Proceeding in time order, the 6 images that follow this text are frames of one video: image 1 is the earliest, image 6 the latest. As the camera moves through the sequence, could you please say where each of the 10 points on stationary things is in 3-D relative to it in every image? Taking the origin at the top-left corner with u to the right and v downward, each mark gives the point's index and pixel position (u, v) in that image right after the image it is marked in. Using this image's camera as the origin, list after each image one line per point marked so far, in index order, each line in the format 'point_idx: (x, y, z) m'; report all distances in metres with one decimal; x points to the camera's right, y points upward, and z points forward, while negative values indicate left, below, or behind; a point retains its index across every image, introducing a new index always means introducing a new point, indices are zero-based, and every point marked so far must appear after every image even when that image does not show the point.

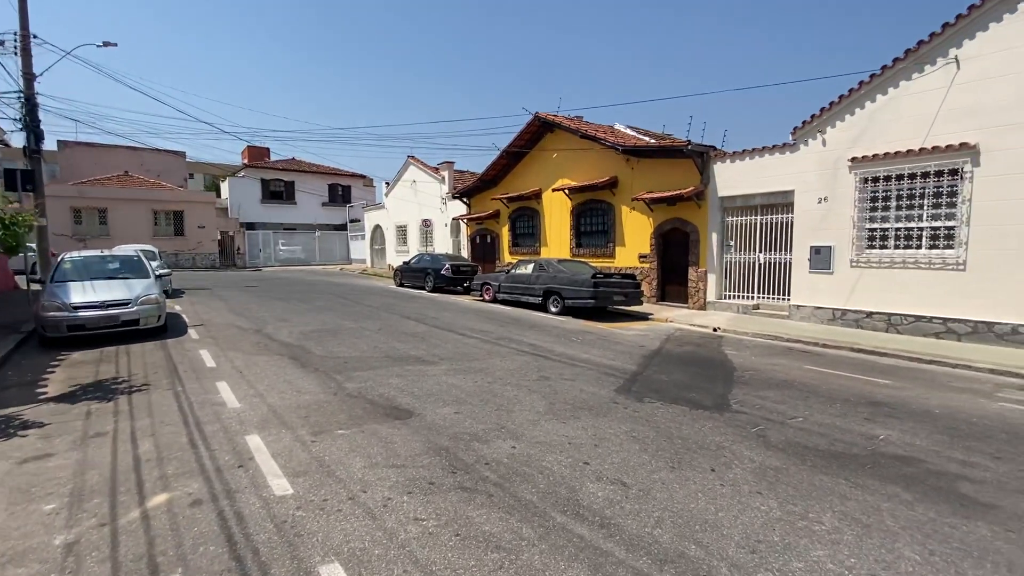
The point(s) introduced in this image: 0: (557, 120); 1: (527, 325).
0: (+1.7, +6.4, +18.1) m
1: (+0.4, -0.9, +11.9) m
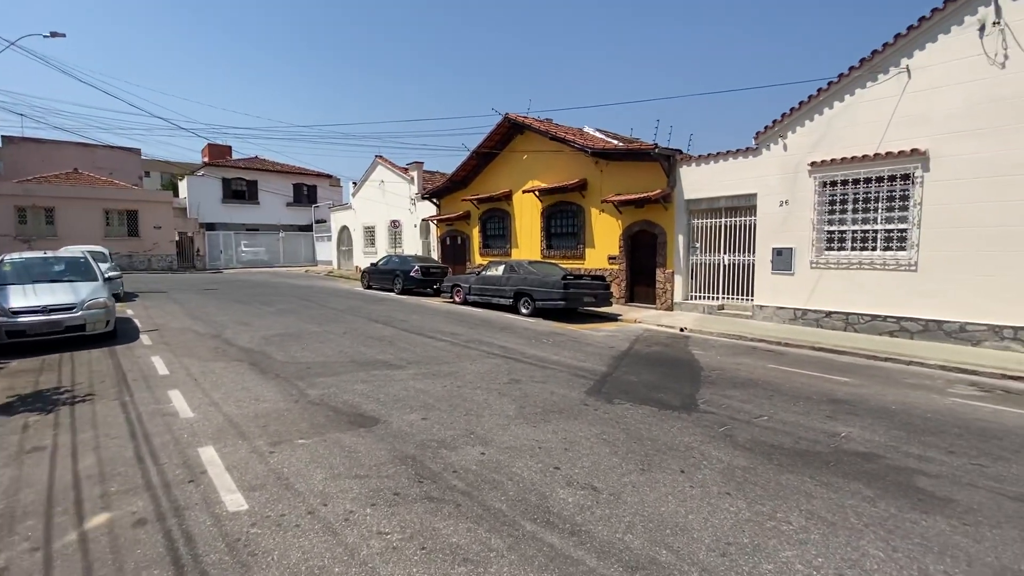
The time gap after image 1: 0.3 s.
0: (+0.6, +6.3, +18.1) m
1: (-0.4, -1.0, +11.8) m
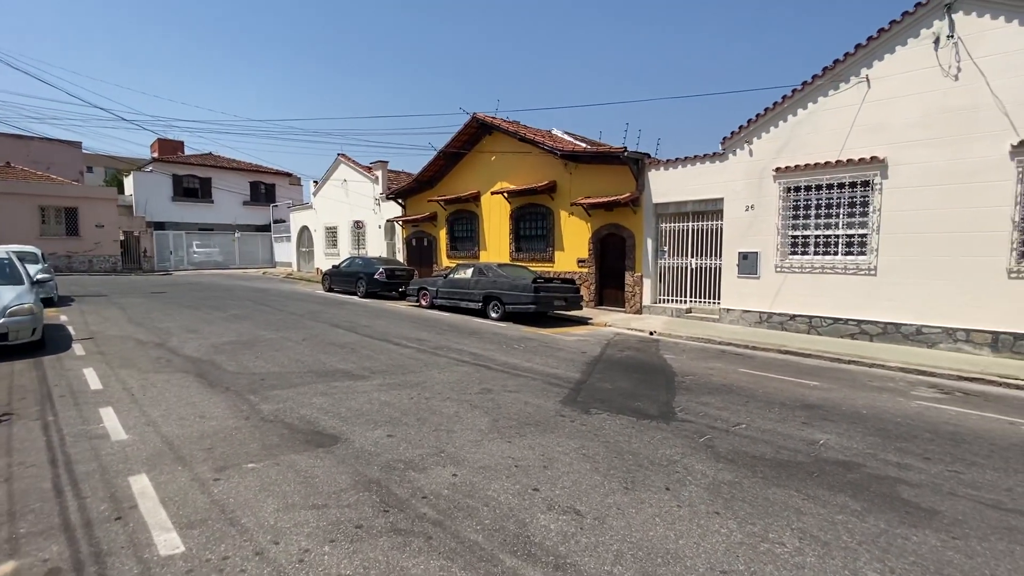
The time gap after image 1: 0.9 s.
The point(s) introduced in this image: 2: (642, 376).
0: (-0.6, +6.2, +17.8) m
1: (-1.1, -1.1, +11.4) m
2: (+2.1, -1.4, +7.8) m
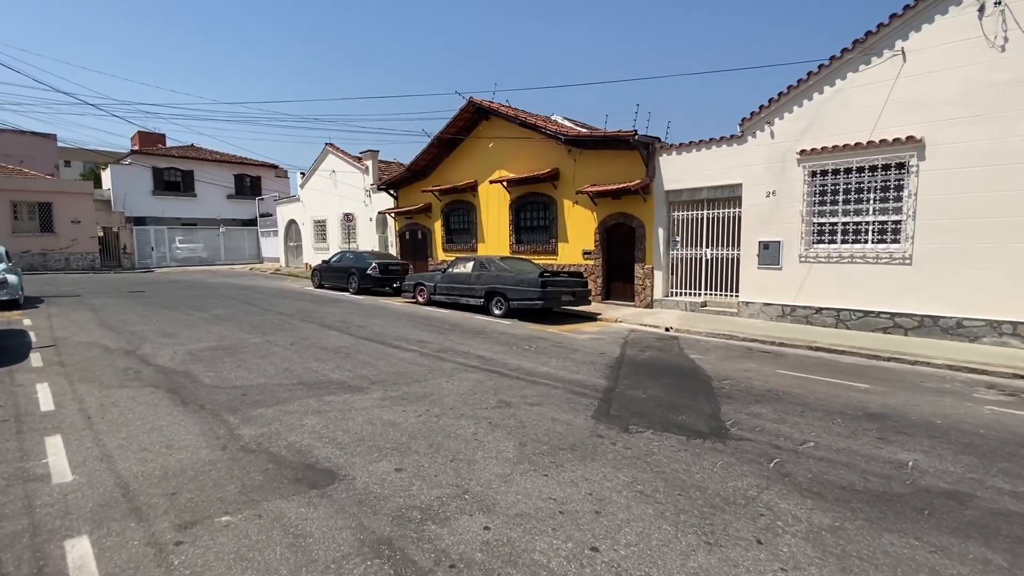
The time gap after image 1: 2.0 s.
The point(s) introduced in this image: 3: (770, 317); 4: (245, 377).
0: (-0.6, +6.4, +16.8) m
1: (-0.9, -1.0, +10.5) m
2: (+2.4, -1.4, +6.9) m
3: (+6.4, -0.7, +11.8) m
4: (-3.8, -1.3, +6.7) m
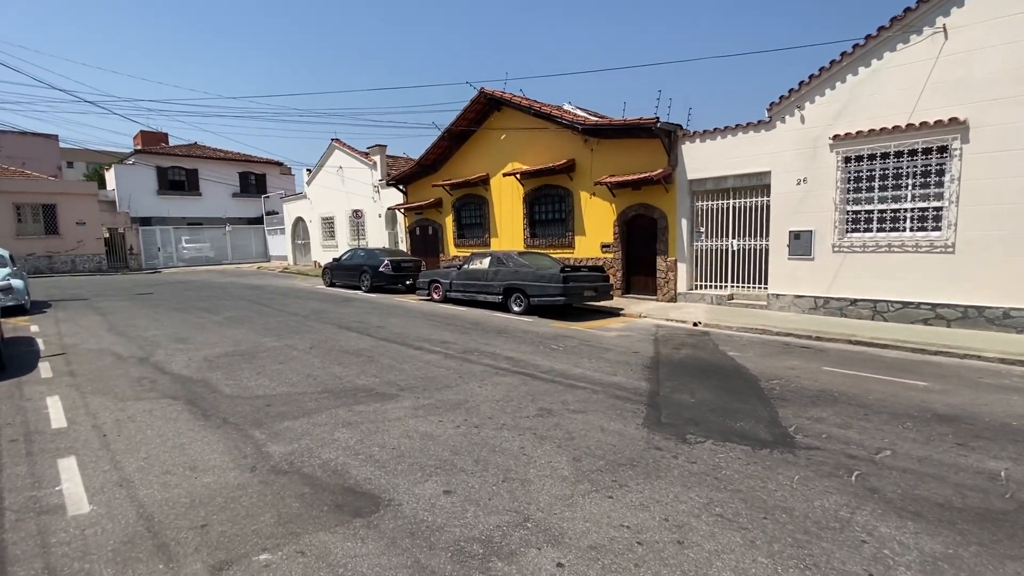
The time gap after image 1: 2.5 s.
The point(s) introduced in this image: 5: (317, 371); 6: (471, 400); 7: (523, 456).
0: (-0.2, +6.6, +16.3) m
1: (-0.4, -0.9, +10.2) m
2: (+2.9, -1.3, +6.5) m
3: (+6.9, -0.5, +11.4) m
4: (-3.3, -1.3, +6.4) m
5: (-2.9, -1.2, +7.0) m
6: (-0.5, -1.4, +5.8) m
7: (+0.1, -1.5, +4.3) m
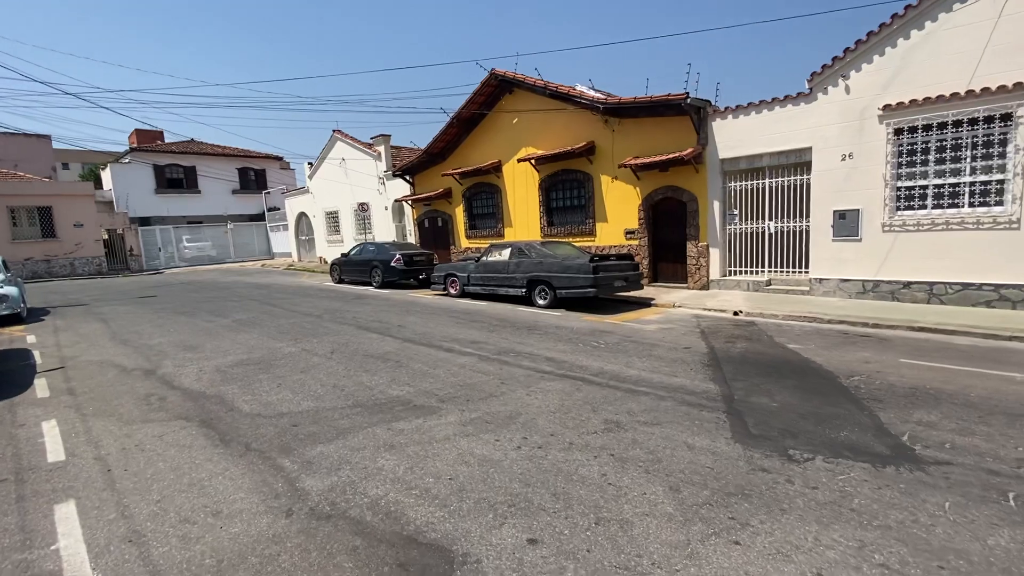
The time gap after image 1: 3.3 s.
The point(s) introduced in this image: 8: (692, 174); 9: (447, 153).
0: (+0.2, +6.8, +15.5) m
1: (+0.2, -0.8, +9.5) m
2: (+3.5, -1.1, +5.8) m
3: (+7.5, -0.1, +10.7) m
4: (-2.7, -1.3, +5.7) m
5: (-2.3, -1.2, +6.4) m
6: (+0.1, -1.3, +5.1) m
7: (+0.7, -1.5, +3.6) m
8: (+4.8, +3.0, +12.7) m
9: (-2.6, +5.4, +19.0) m
